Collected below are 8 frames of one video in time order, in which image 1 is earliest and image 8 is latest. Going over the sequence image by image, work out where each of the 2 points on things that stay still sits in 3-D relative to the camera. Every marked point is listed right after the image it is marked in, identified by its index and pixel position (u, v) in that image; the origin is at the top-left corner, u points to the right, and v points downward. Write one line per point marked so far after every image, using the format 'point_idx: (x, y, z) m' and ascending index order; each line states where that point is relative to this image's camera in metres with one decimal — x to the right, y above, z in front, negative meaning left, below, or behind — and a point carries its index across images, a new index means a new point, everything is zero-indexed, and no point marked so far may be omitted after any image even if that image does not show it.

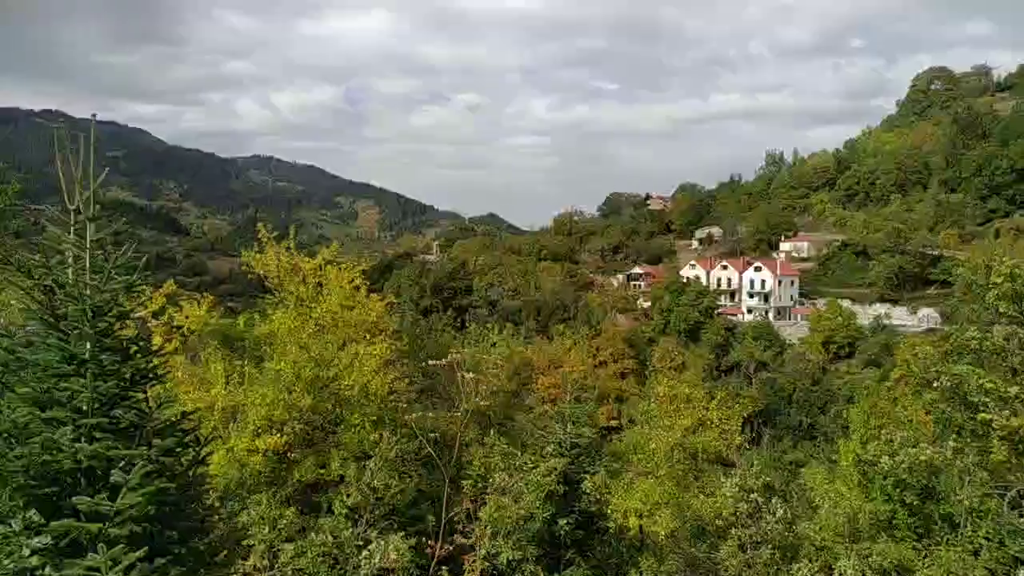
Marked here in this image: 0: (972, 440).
0: (+8.1, -2.6, +11.6) m
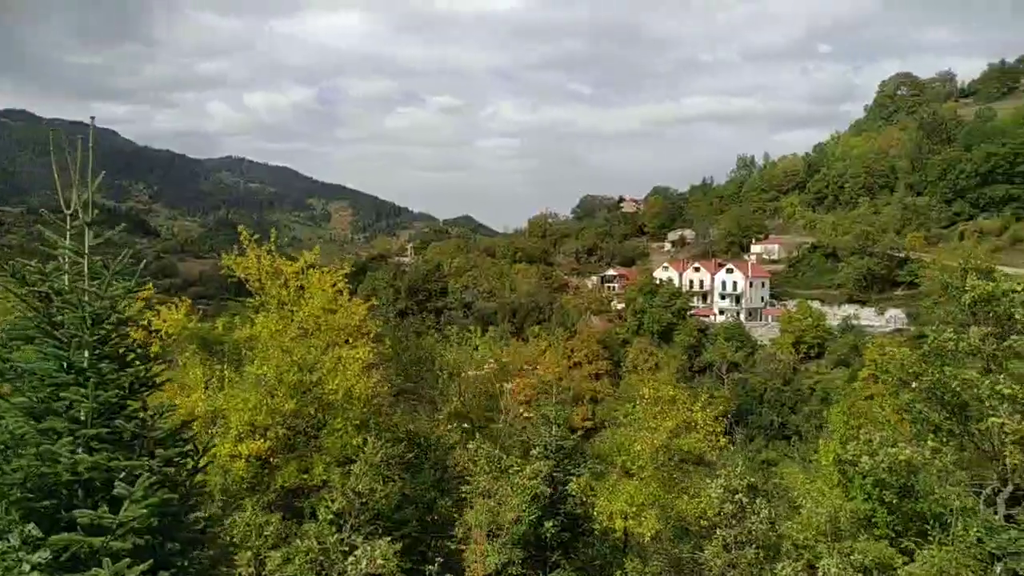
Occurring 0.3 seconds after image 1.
0: (+7.8, -2.7, +11.8) m
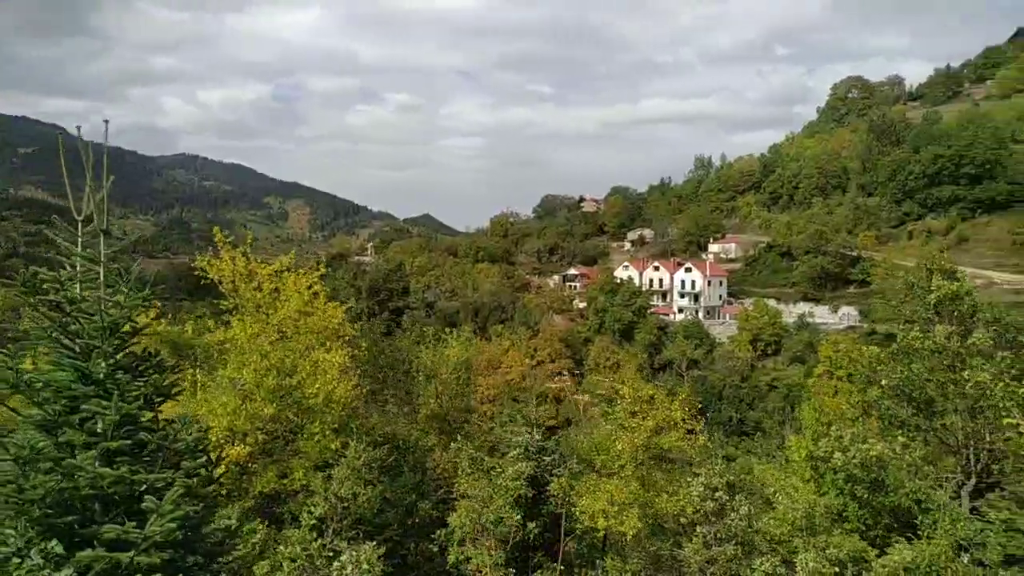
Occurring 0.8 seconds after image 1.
0: (+7.5, -2.7, +12.2) m
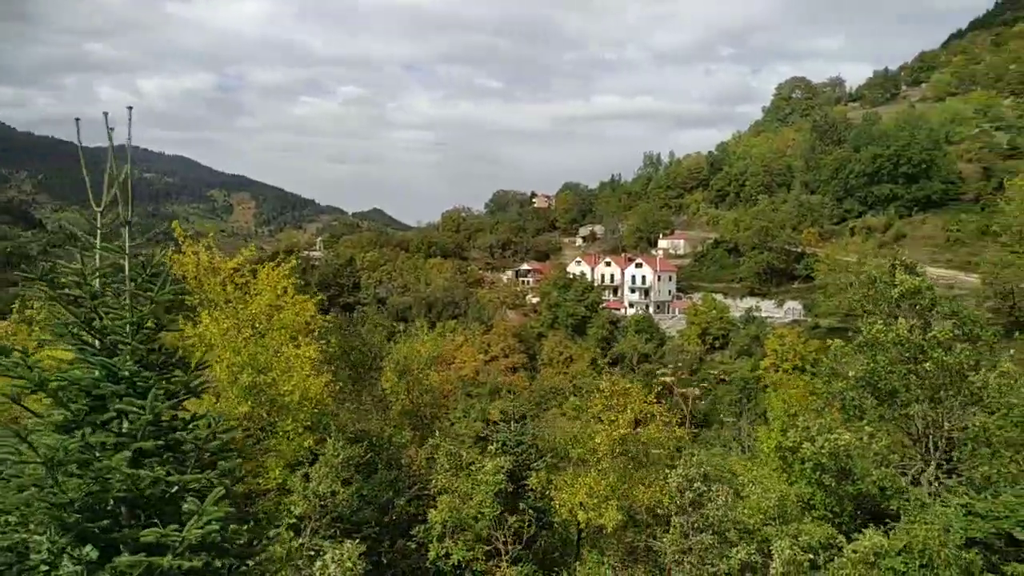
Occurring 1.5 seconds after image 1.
0: (+7.0, -2.6, +12.7) m
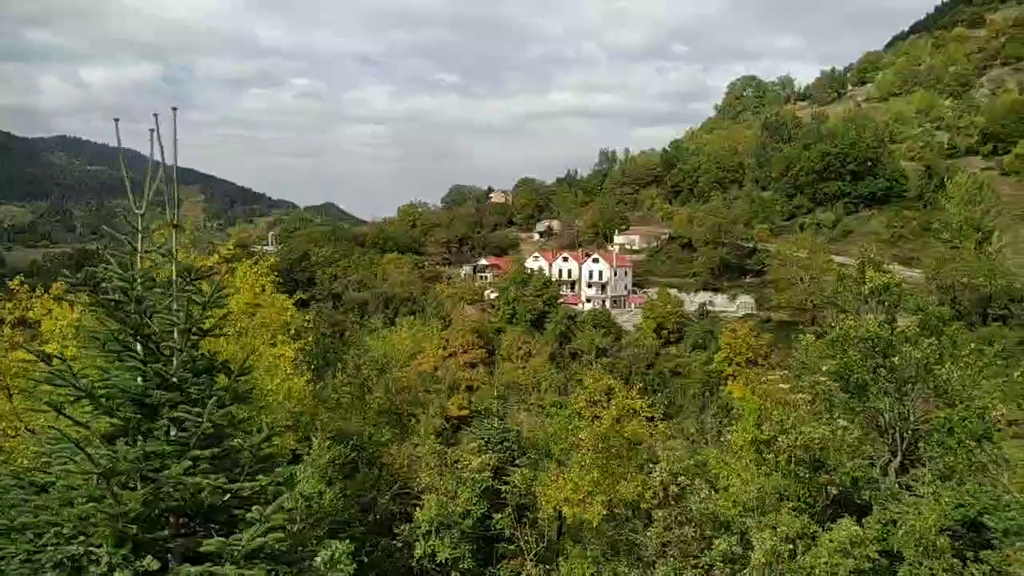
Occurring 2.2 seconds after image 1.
0: (+6.7, -2.5, +13.1) m
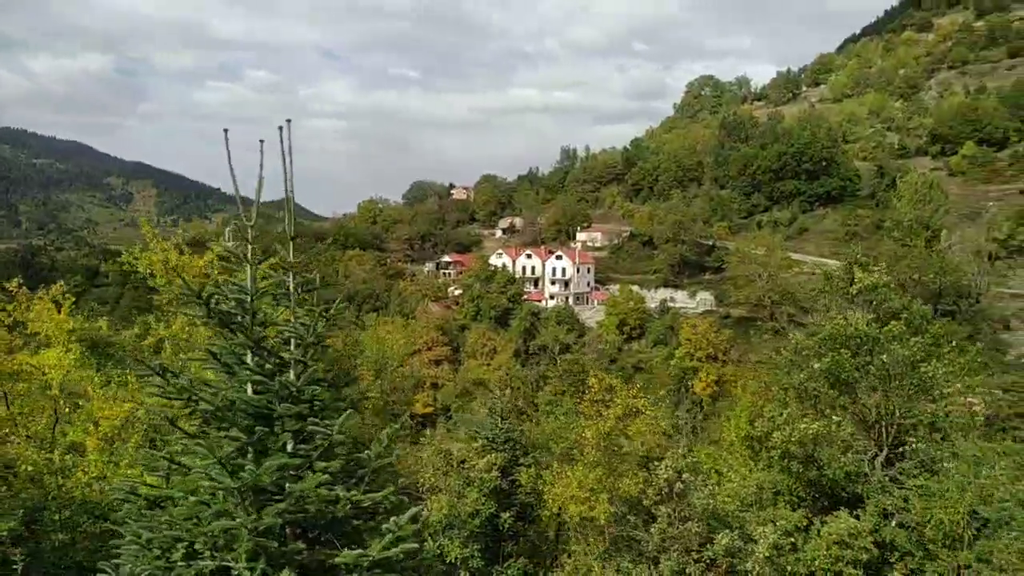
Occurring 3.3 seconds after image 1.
0: (+6.7, -2.5, +13.5) m
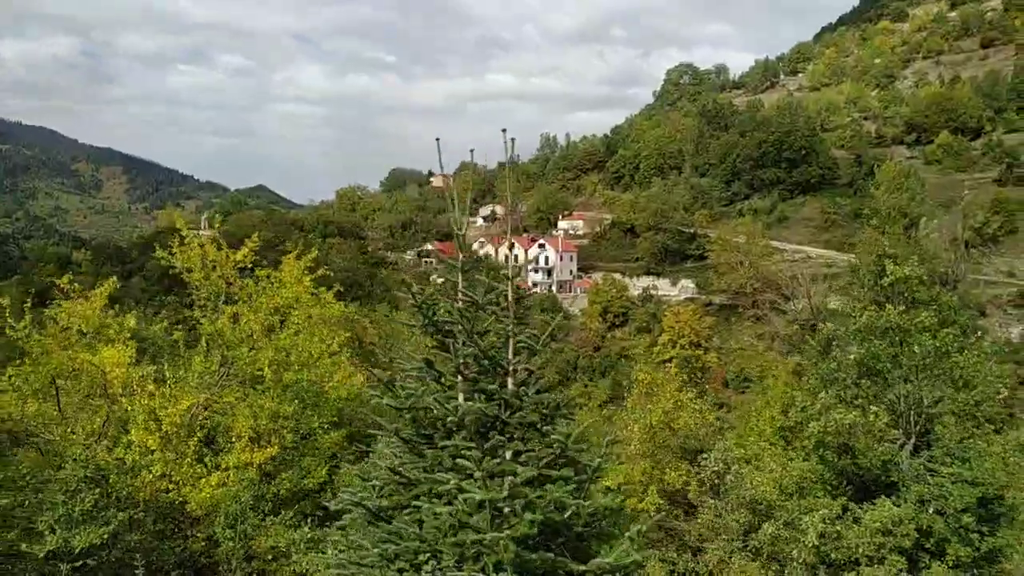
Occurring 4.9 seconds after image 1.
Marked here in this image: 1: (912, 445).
0: (+7.4, -2.3, +13.7) m
1: (+7.8, -3.1, +13.1) m
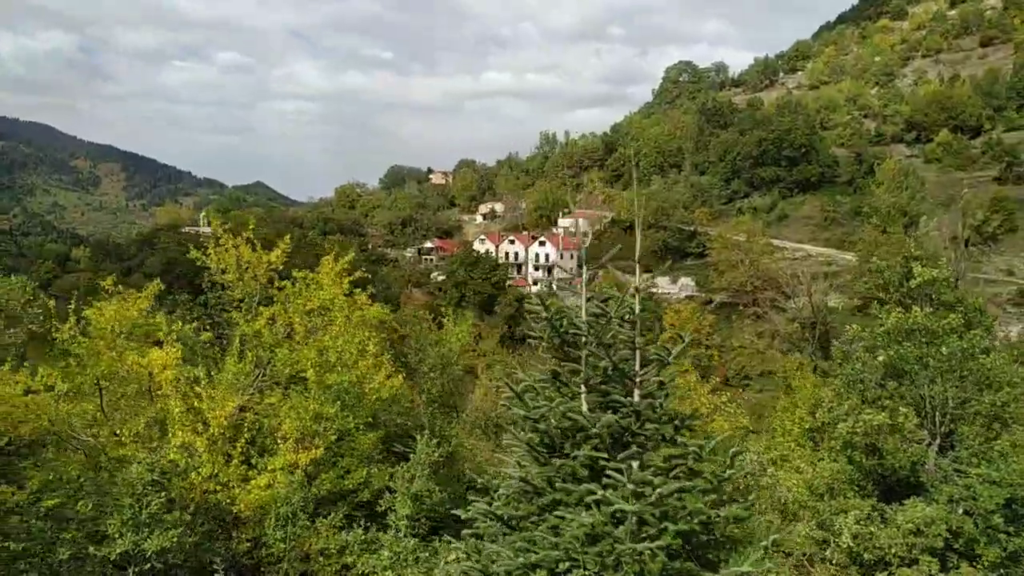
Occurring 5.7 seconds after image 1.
0: (+8.0, -2.4, +13.8) m
1: (+8.4, -3.1, +13.2) m
